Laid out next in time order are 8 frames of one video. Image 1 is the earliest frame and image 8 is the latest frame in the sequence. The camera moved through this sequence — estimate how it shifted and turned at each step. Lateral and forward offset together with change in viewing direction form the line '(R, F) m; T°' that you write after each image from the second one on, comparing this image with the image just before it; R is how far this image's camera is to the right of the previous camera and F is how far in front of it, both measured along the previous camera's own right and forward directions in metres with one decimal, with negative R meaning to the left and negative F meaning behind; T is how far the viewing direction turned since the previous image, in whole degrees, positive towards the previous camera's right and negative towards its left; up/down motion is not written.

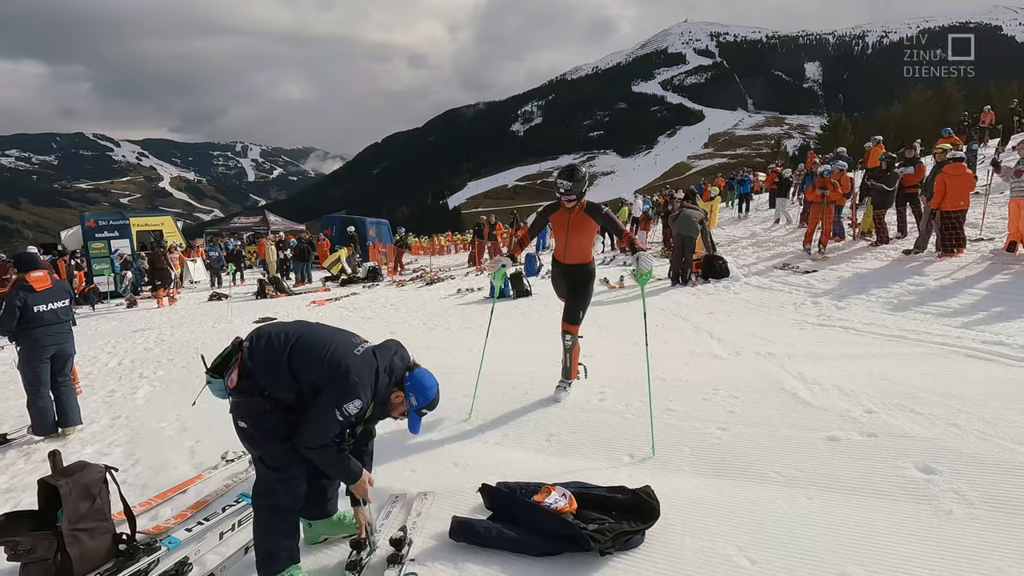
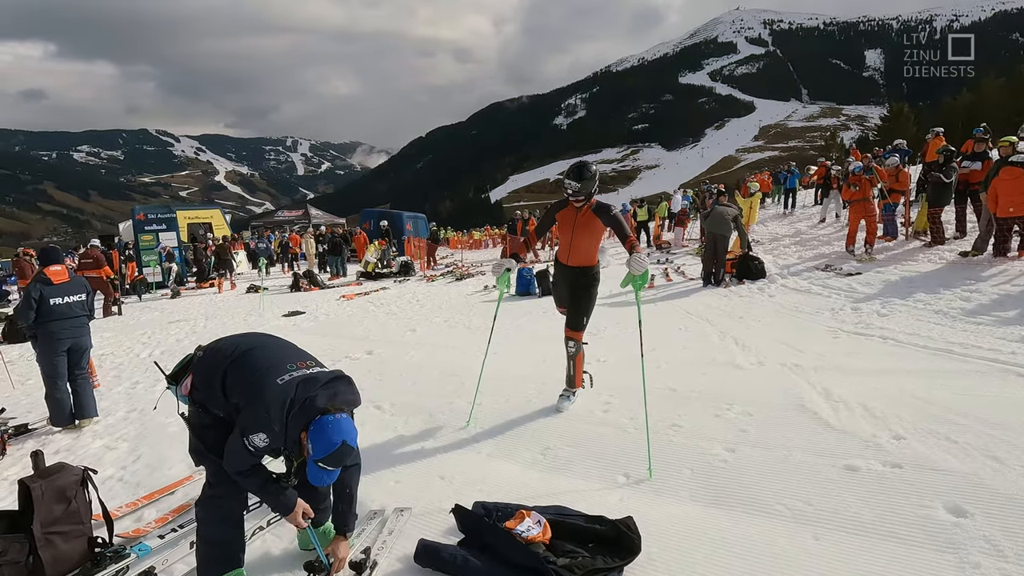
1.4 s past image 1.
(+0.3, +0.2) m; -4°
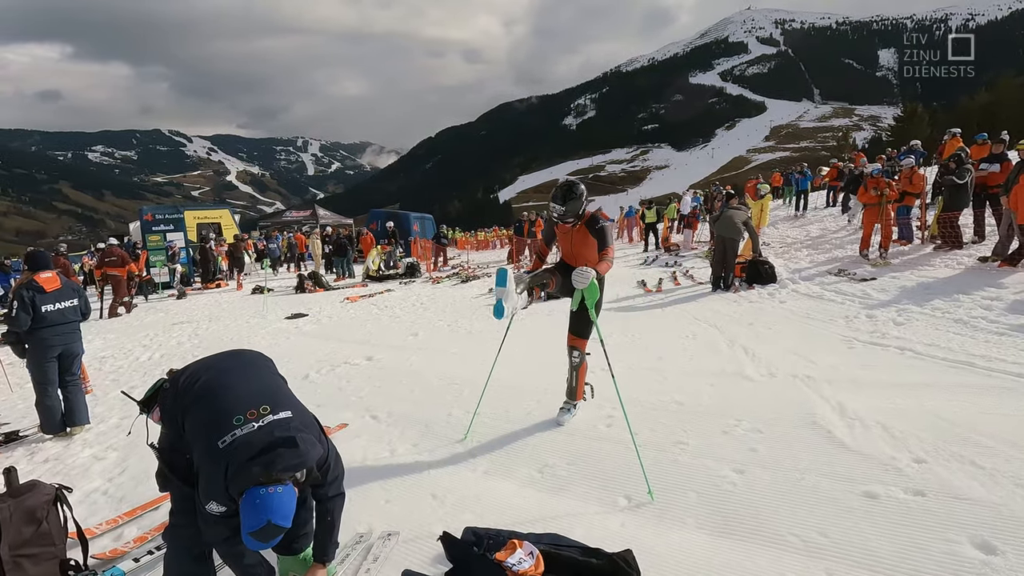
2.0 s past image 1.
(+0.1, +0.2) m; -1°
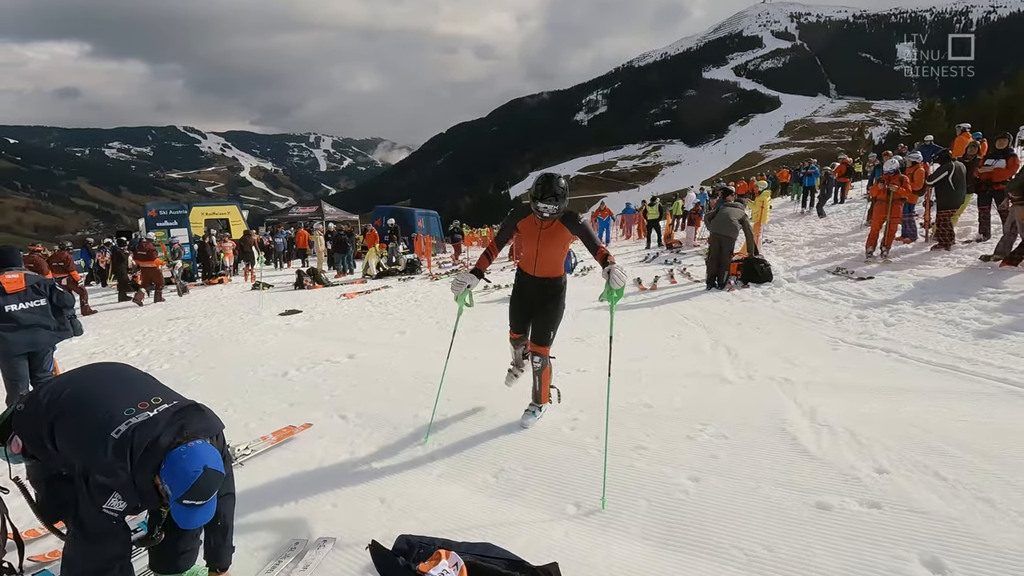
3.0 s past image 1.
(+0.4, +0.1) m; -1°
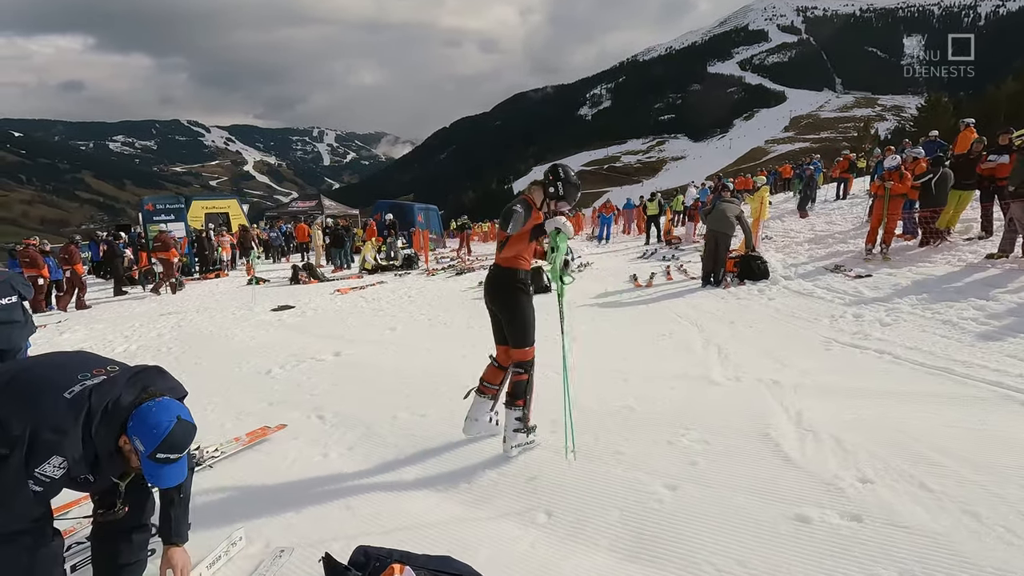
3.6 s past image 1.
(+0.2, +0.1) m; 0°
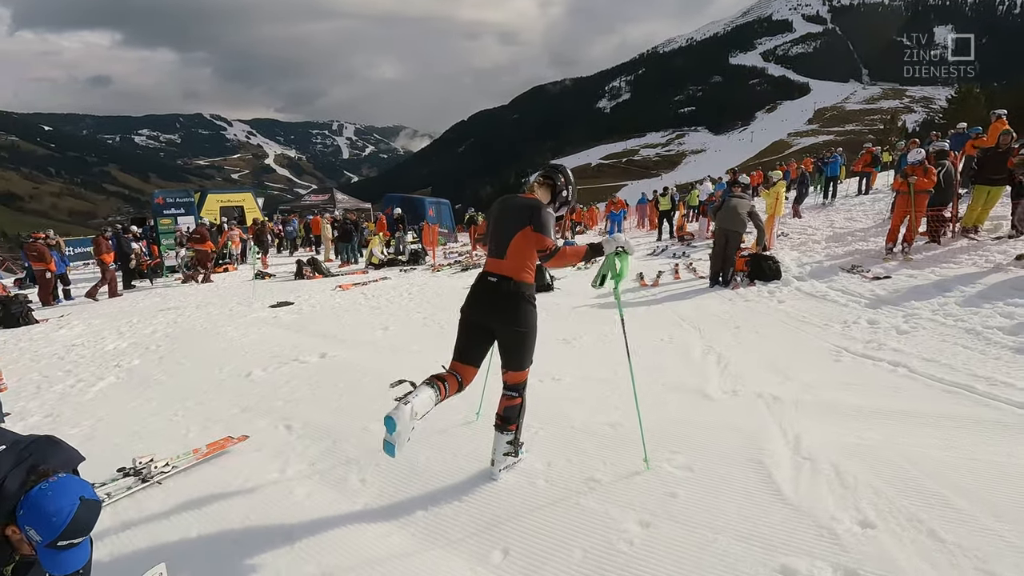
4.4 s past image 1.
(+0.3, +0.4) m; -2°
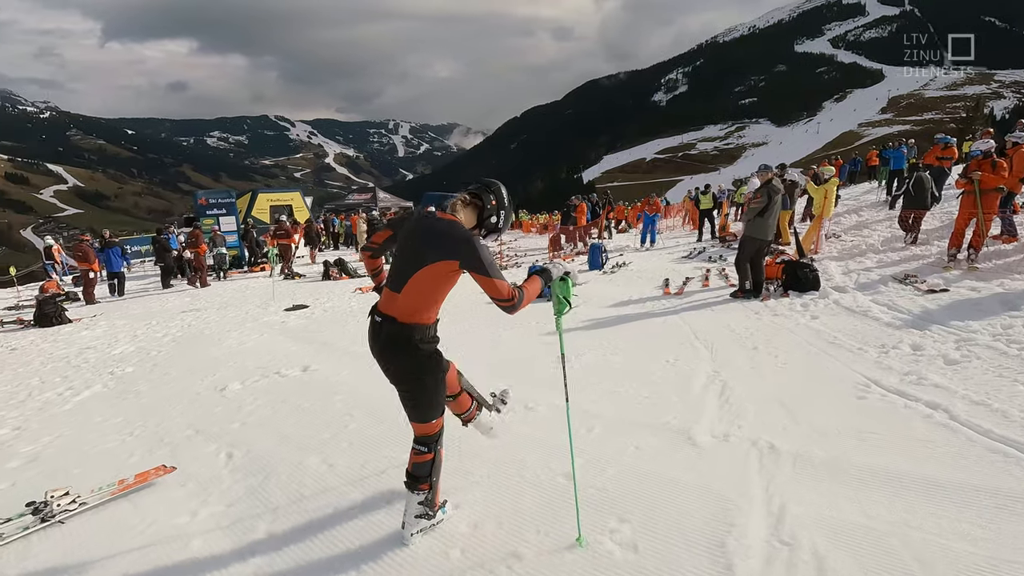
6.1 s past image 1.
(+0.8, +0.6) m; -5°
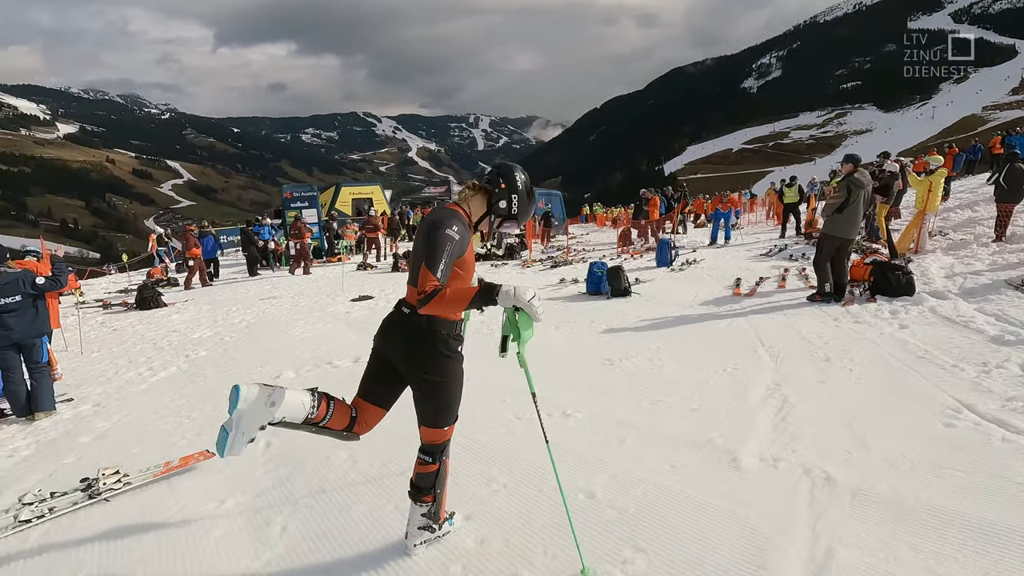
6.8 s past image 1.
(+0.3, +0.2) m; -8°
